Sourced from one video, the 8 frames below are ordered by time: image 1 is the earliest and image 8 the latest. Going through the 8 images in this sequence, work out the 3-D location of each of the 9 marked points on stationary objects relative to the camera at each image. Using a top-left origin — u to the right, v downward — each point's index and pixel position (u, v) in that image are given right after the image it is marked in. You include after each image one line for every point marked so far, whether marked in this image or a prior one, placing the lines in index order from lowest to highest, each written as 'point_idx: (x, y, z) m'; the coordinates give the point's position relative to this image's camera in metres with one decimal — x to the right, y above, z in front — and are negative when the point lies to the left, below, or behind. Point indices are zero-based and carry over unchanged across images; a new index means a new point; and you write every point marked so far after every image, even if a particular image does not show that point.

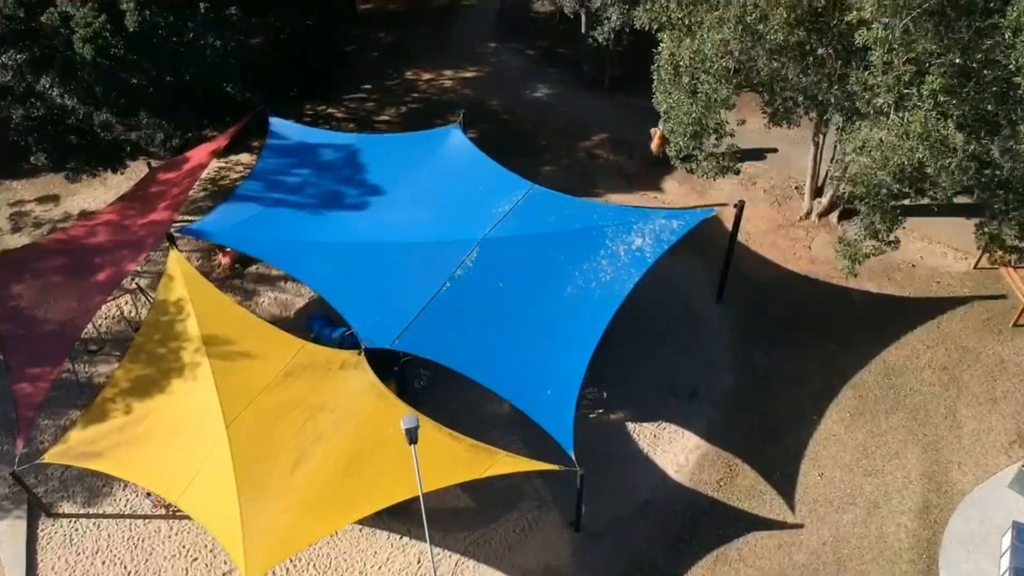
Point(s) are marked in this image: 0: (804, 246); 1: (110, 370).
0: (+4.6, +0.6, +15.1) m
1: (-5.7, -1.2, +13.7) m
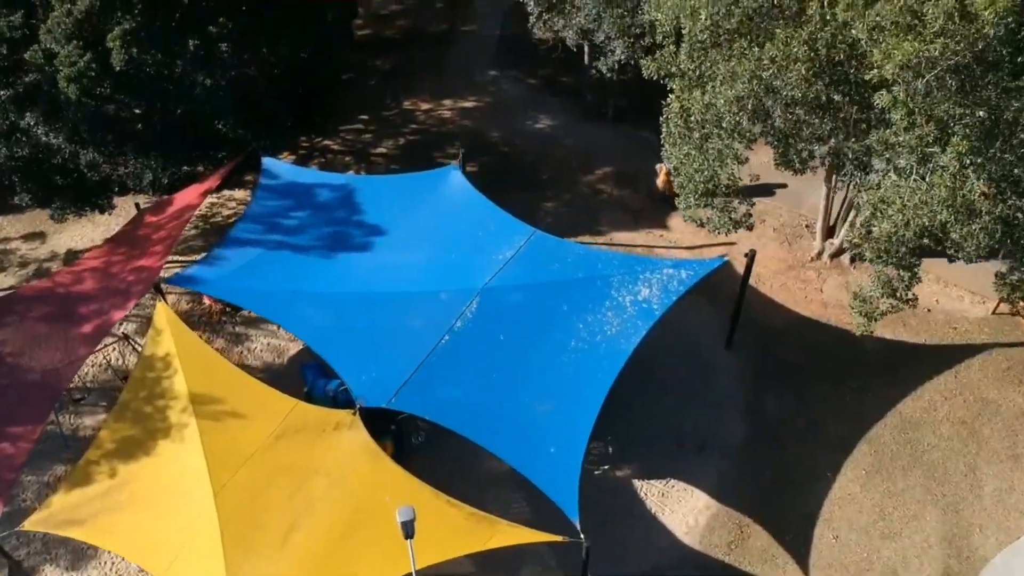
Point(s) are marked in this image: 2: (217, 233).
0: (+4.6, 0.0, +14.6) m
1: (-5.7, -1.8, +13.2) m
2: (-4.8, +0.9, +15.6) m
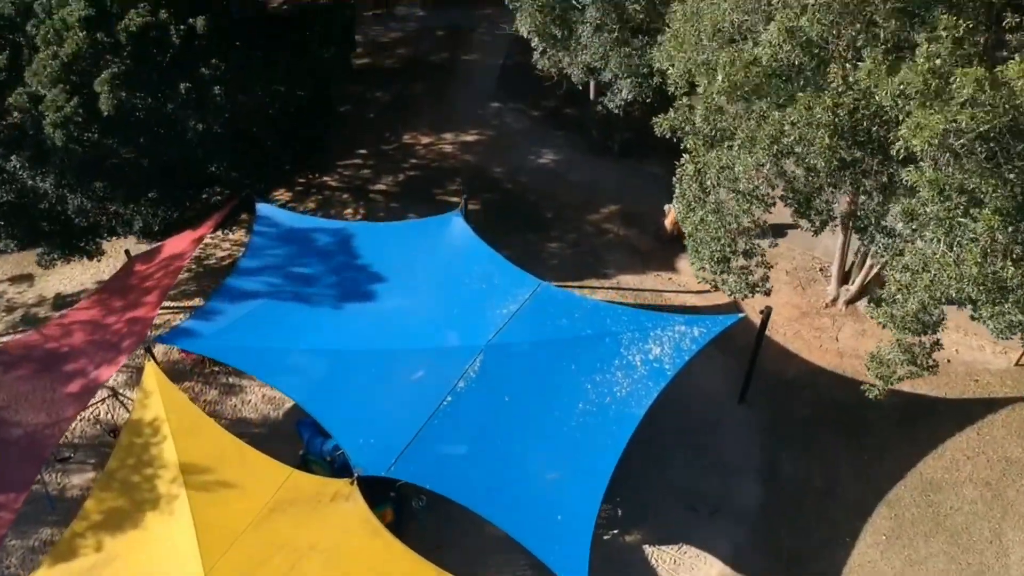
0: (+4.7, -0.7, +14.1) m
1: (-5.6, -2.5, +12.7) m
2: (-4.7, +0.2, +15.1) m
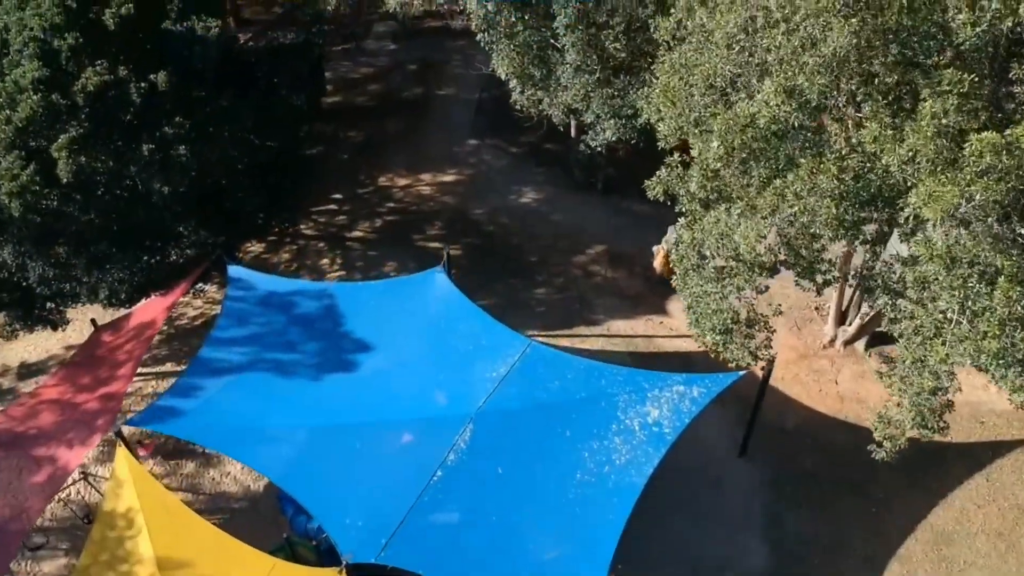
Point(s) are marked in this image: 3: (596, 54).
0: (+4.5, -1.3, +13.7) m
1: (-5.7, -3.5, +12.0) m
2: (-4.9, -0.8, +14.5) m
3: (+1.2, +3.2, +13.4) m
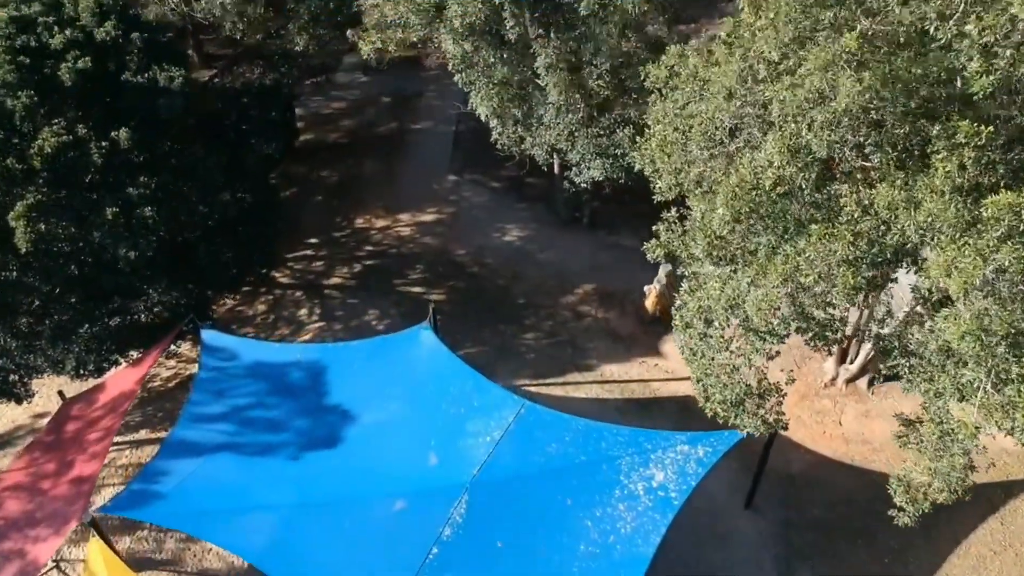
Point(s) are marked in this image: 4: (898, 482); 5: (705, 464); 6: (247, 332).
0: (+4.4, -1.8, +13.2) m
1: (-5.7, -4.4, +11.3) m
2: (-5.1, -1.6, +13.8) m
3: (+0.9, +2.6, +12.8) m
4: (+3.7, -1.9, +9.2) m
5: (+2.1, -1.9, +10.5) m
6: (-4.0, -0.7, +14.6) m
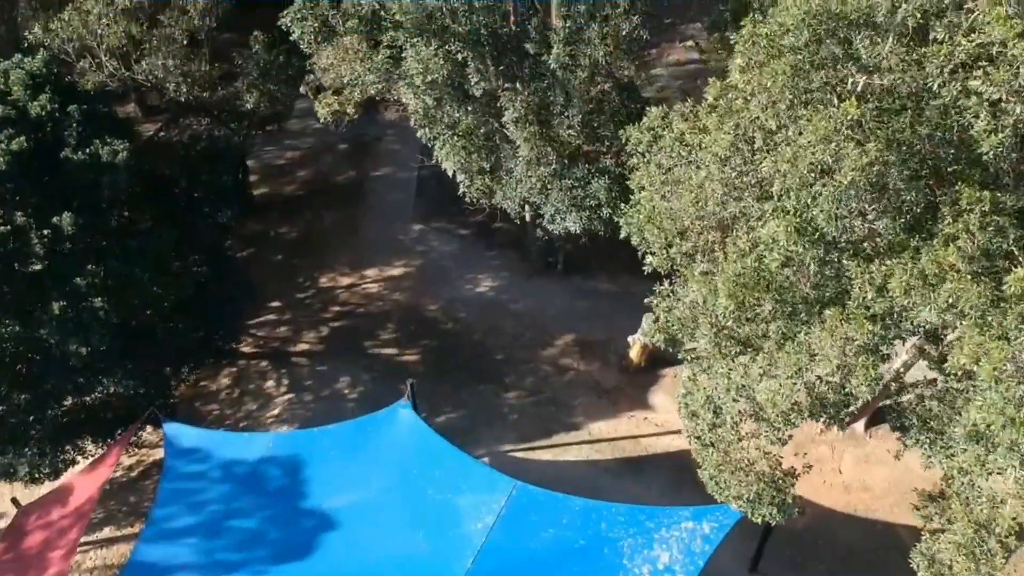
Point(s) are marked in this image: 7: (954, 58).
0: (+4.2, -2.4, +12.7) m
1: (-5.6, -5.6, +10.4) m
2: (-5.3, -2.8, +12.9) m
3: (+0.5, +1.8, +12.2) m
4: (+3.7, -2.4, +8.7) m
5: (+2.1, -2.6, +10.0) m
6: (-4.3, -1.7, +13.7) m
7: (+3.4, +1.8, +7.5) m
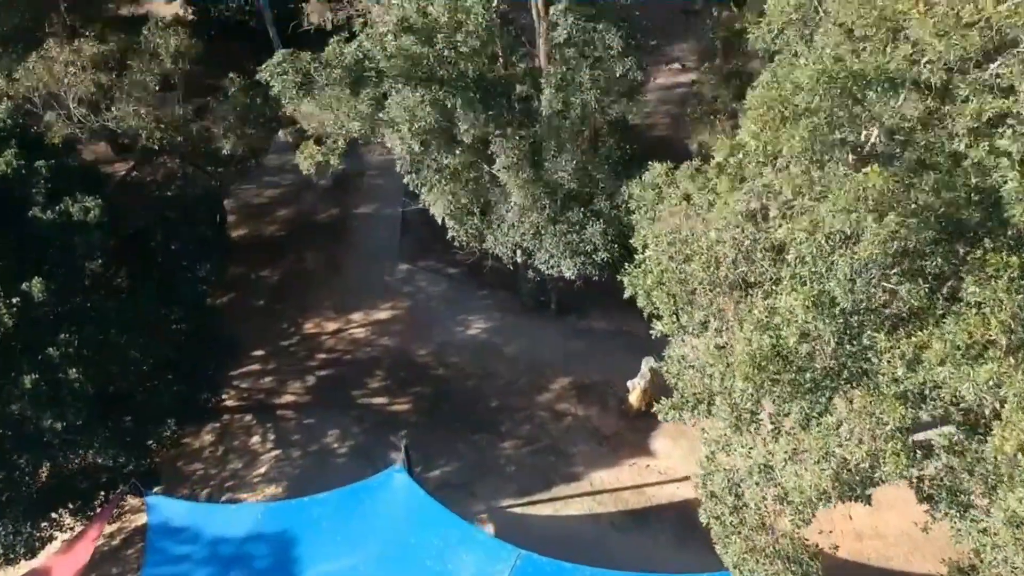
0: (+4.2, -2.9, +12.3) m
1: (-5.4, -6.4, +9.8) m
2: (-5.2, -3.5, +12.3) m
3: (+0.4, +1.2, +11.7) m
4: (+3.8, -3.0, +8.3) m
5: (+2.1, -3.2, +9.5) m
6: (-4.3, -2.5, +13.2) m
7: (+3.4, +1.3, +7.0) m
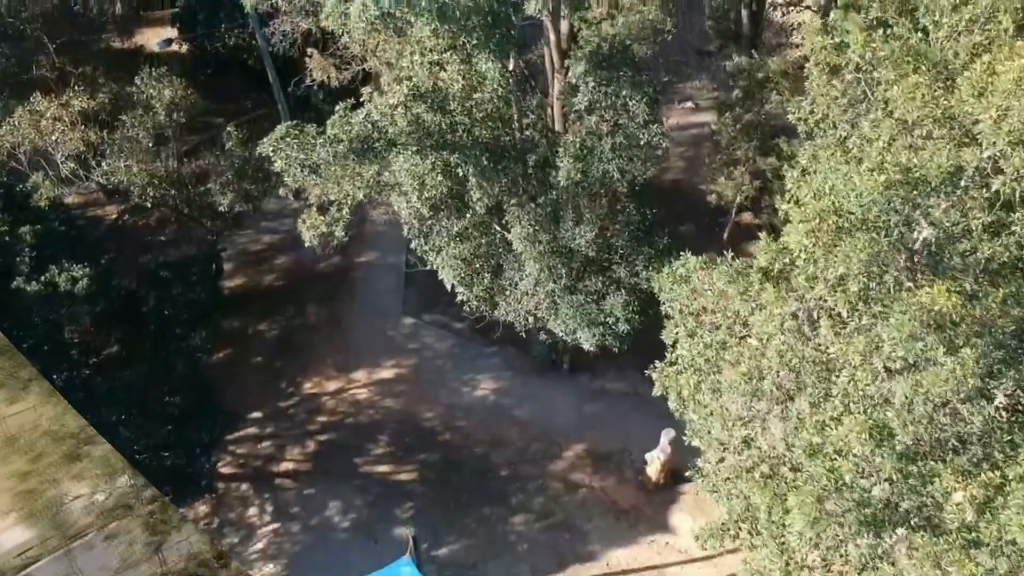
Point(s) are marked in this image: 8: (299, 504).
0: (+4.4, -3.8, +11.7) m
1: (-5.3, -7.2, +9.1) m
2: (-5.1, -4.4, +11.6) m
3: (+0.6, +0.3, +11.1) m
4: (+3.9, -3.9, +7.6) m
5: (+2.3, -4.1, +8.9) m
6: (-4.2, -3.3, +12.5) m
7: (+3.6, +0.4, +6.4) m
8: (-2.8, -2.9, +12.8) m
